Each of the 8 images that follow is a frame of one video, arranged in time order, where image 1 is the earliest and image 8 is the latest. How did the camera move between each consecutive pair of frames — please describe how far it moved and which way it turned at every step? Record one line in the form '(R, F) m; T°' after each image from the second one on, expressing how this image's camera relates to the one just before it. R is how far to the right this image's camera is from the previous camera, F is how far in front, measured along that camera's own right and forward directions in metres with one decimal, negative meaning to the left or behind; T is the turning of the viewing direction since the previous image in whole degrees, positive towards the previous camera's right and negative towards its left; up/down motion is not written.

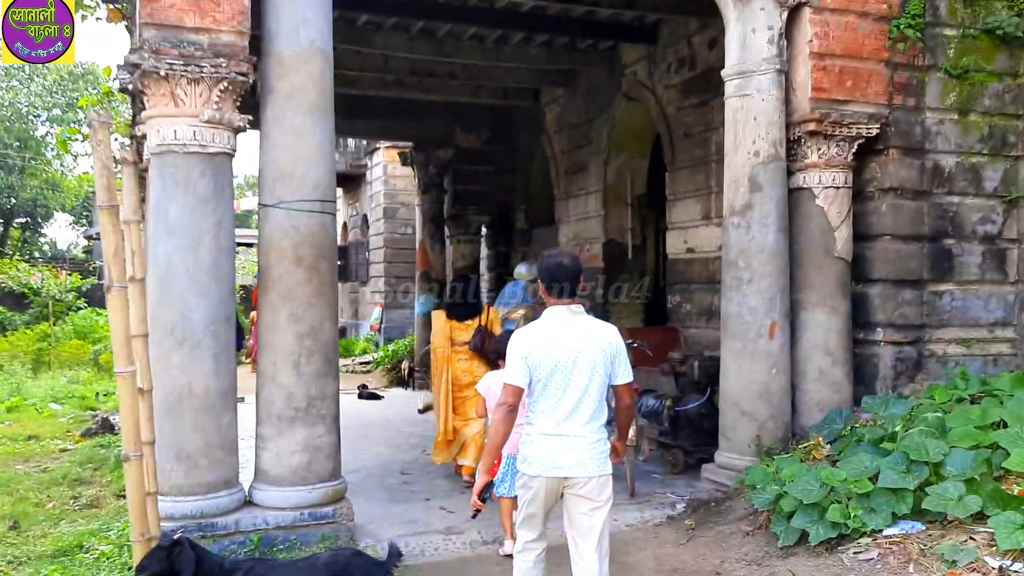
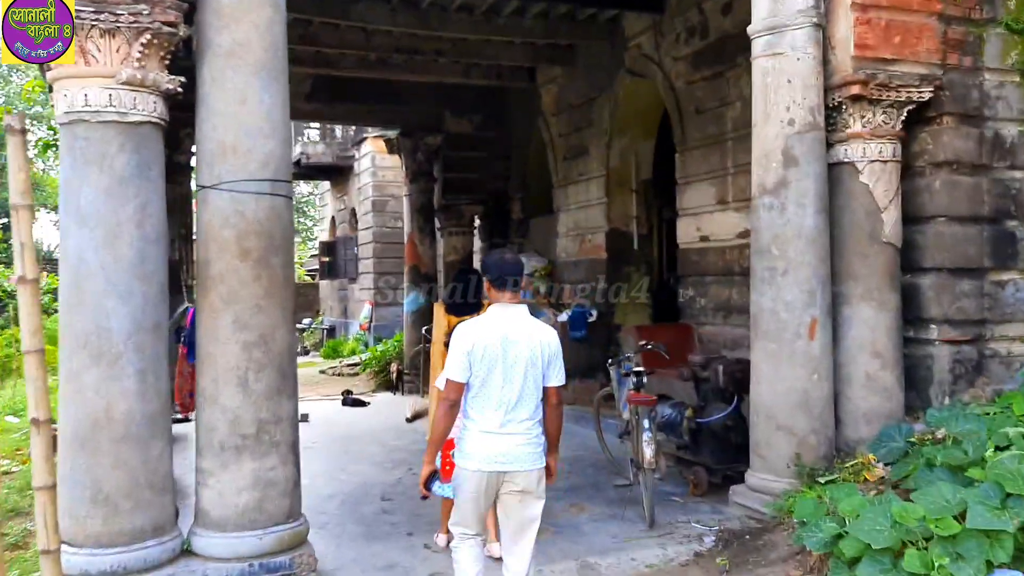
(0.0, +0.8) m; 0°
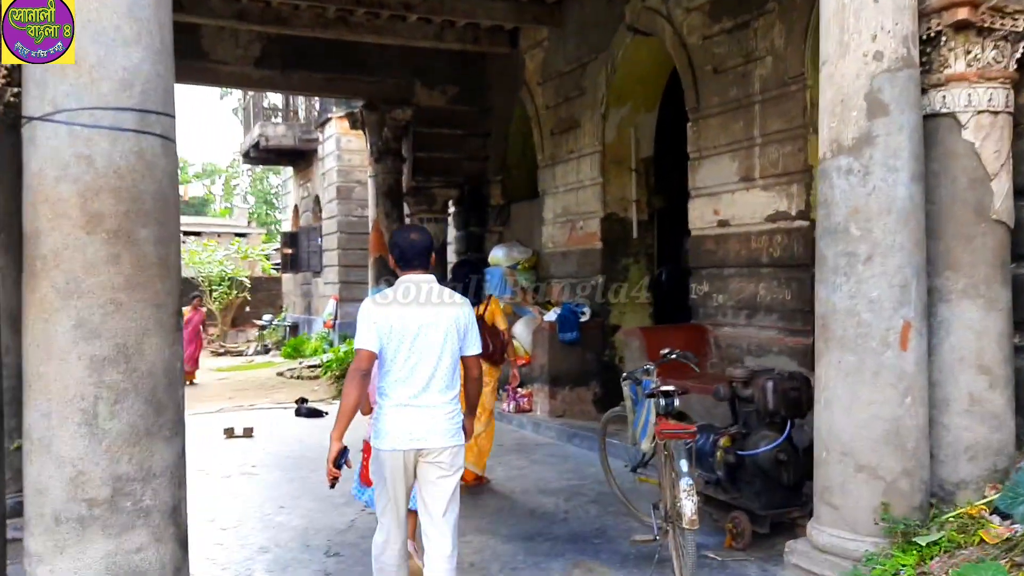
(-0.1, +1.3) m; +2°
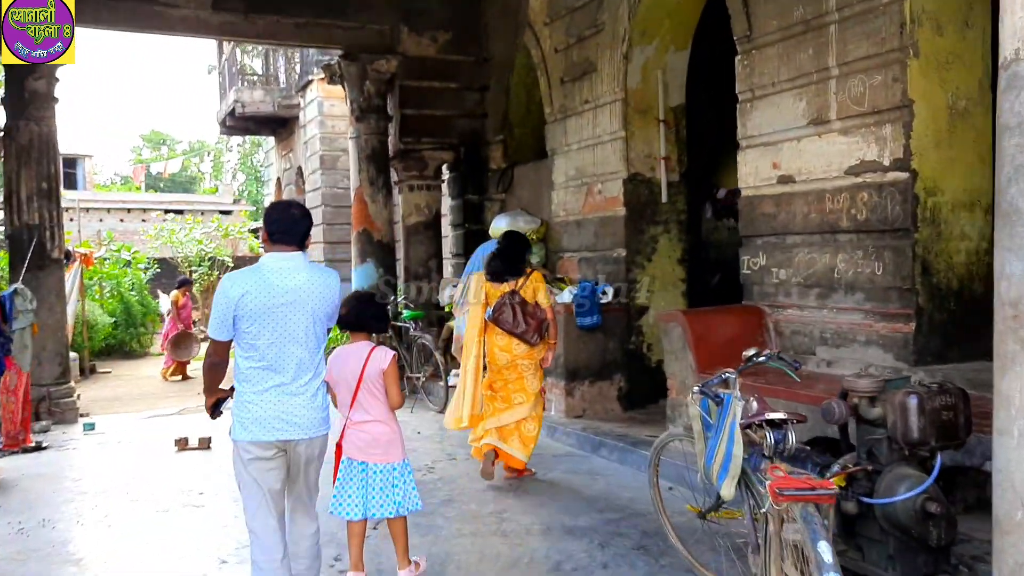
(-0.1, +1.3) m; 0°
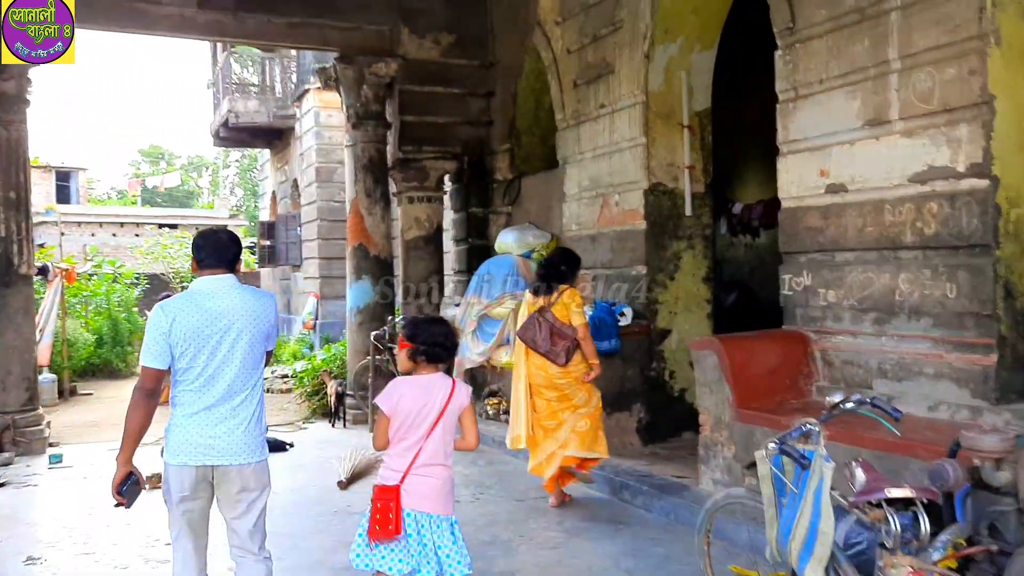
(-0.1, +0.6) m; 0°
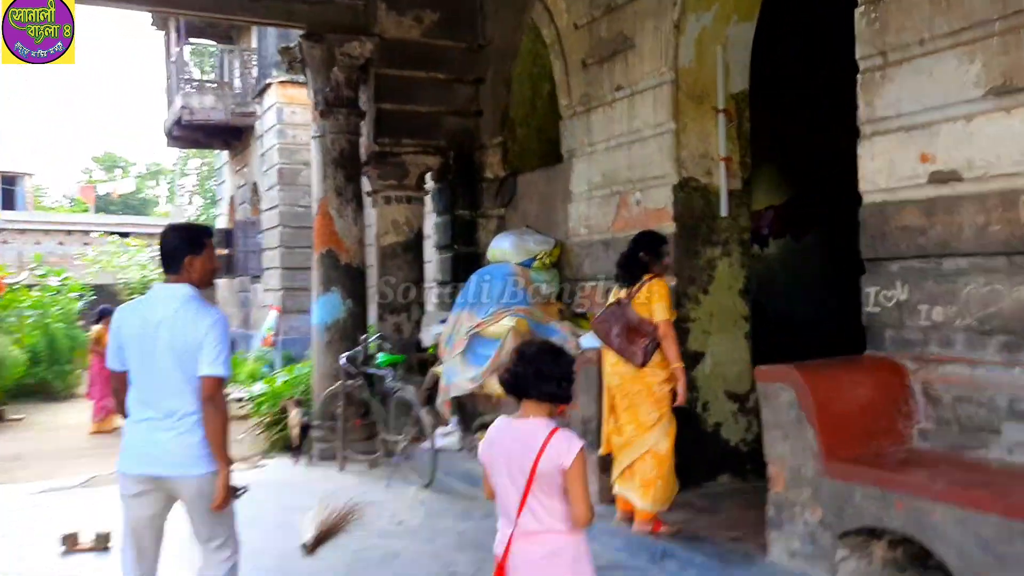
(-0.2, +1.0) m; +2°
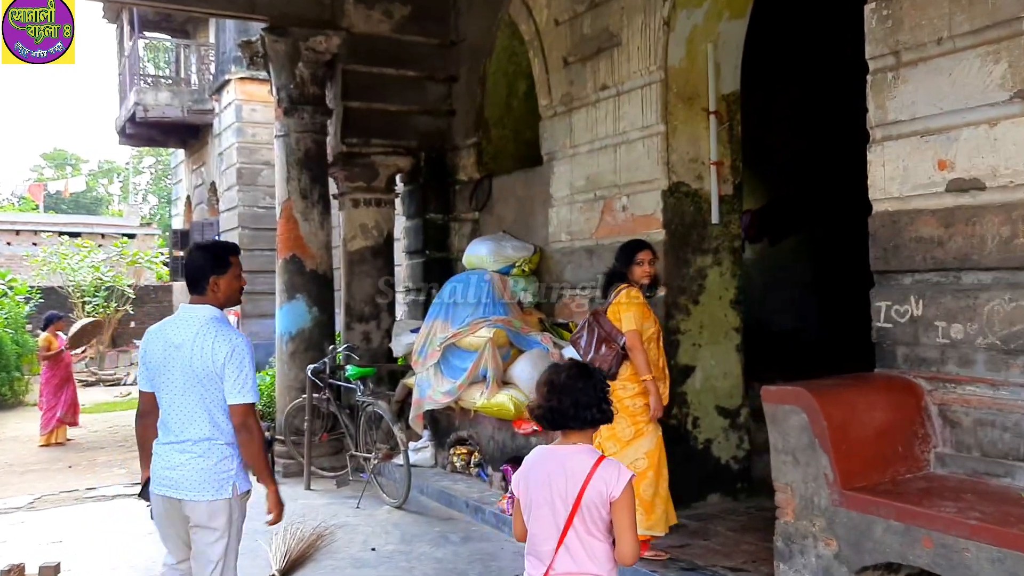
(-0.1, +0.3) m; +3°
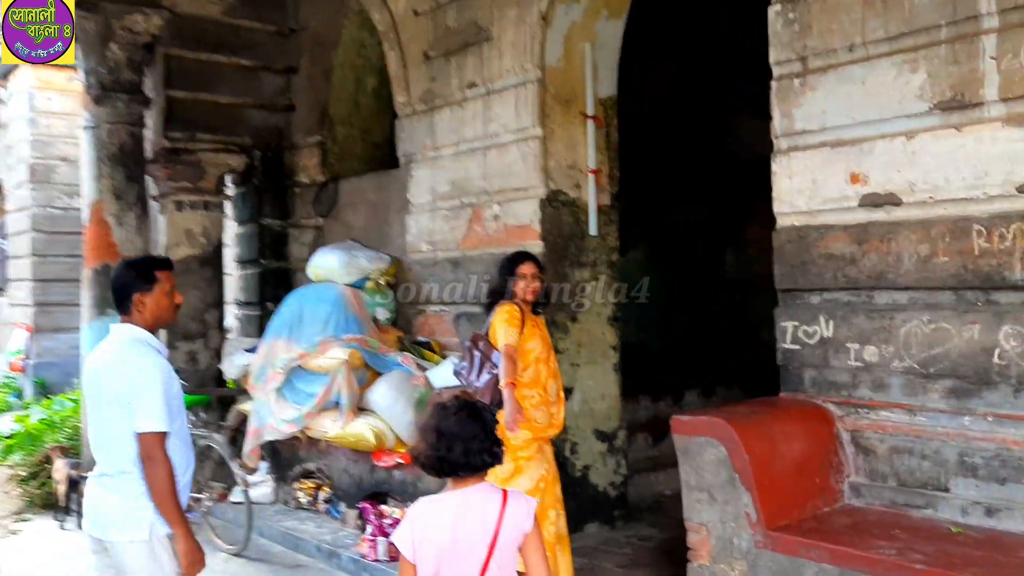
(-0.2, +0.5) m; +12°
